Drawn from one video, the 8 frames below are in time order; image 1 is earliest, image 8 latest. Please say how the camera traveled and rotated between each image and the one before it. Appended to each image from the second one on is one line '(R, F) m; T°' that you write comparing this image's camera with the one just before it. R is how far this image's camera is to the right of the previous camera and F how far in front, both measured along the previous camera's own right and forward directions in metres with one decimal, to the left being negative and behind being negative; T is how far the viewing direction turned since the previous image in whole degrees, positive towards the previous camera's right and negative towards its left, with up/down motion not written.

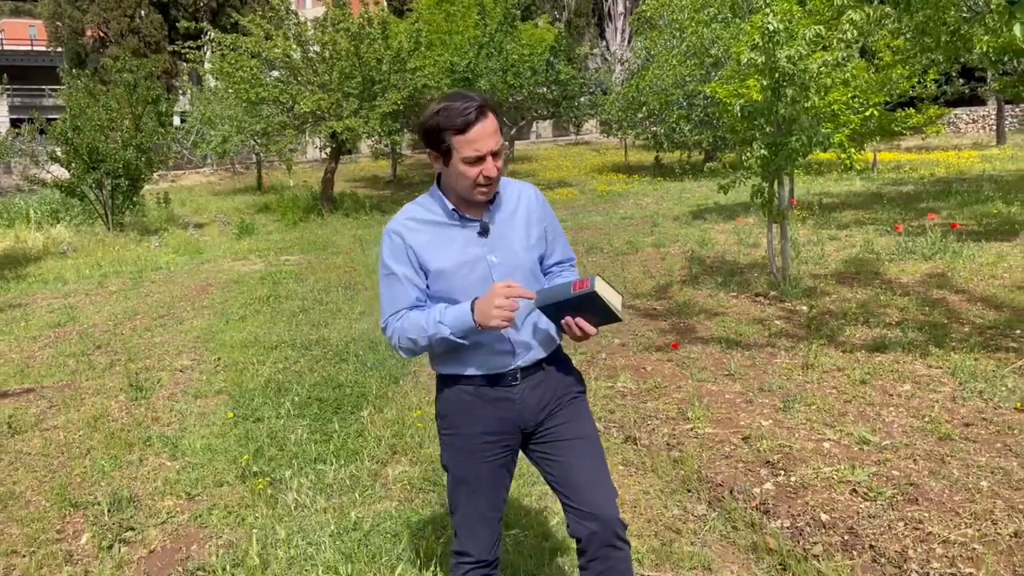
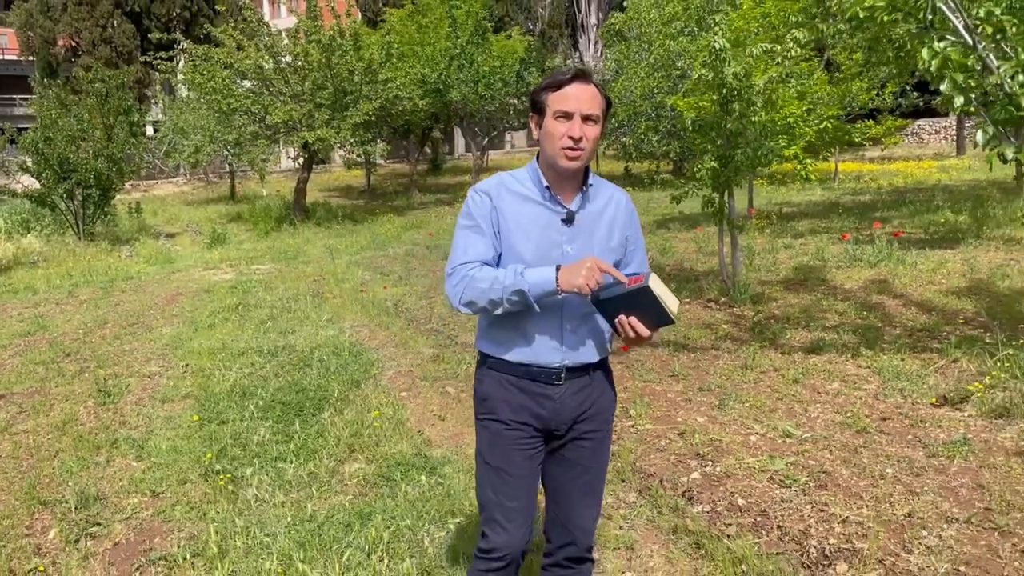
(+0.1, -0.2) m; +2°
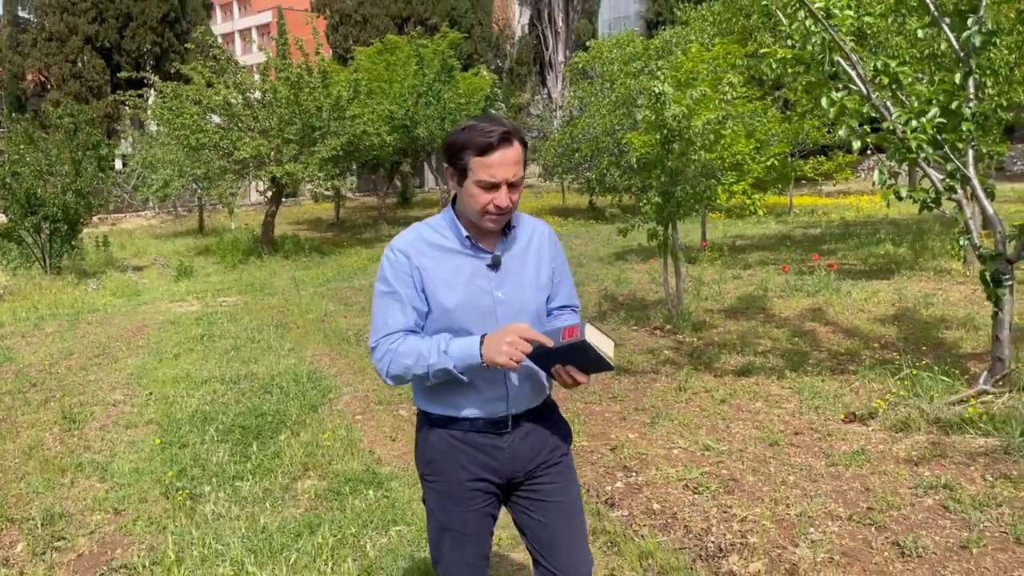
(+0.2, -0.3) m; +2°
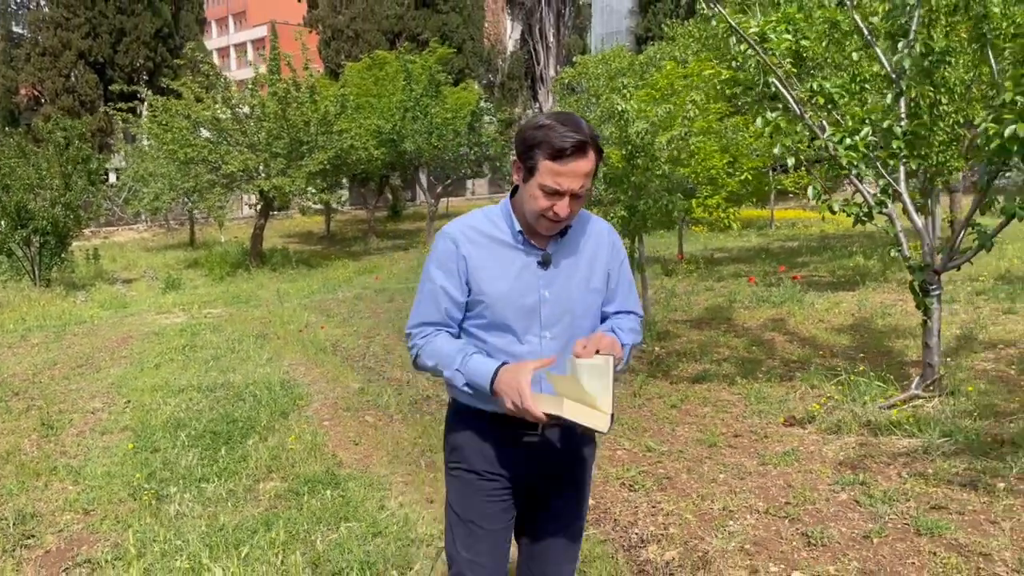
(+0.2, -0.2) m; 0°
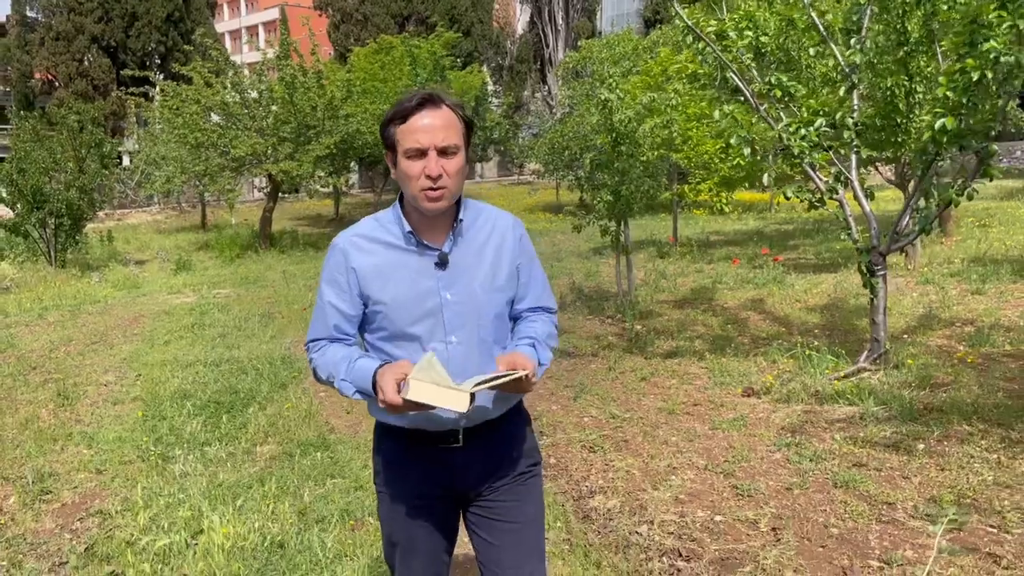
(+0.2, -0.4) m; -1°
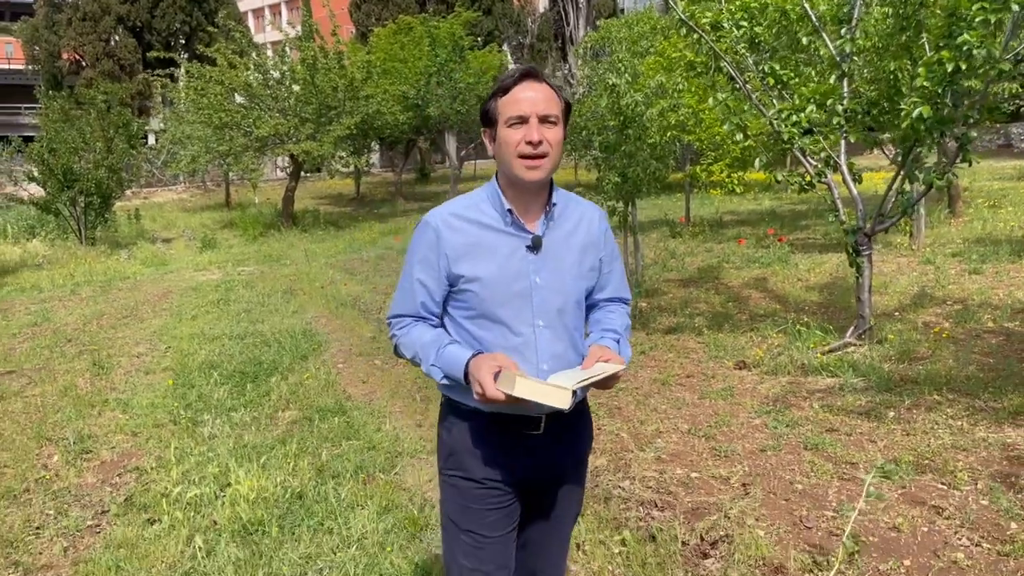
(+0.1, -0.3) m; -2°
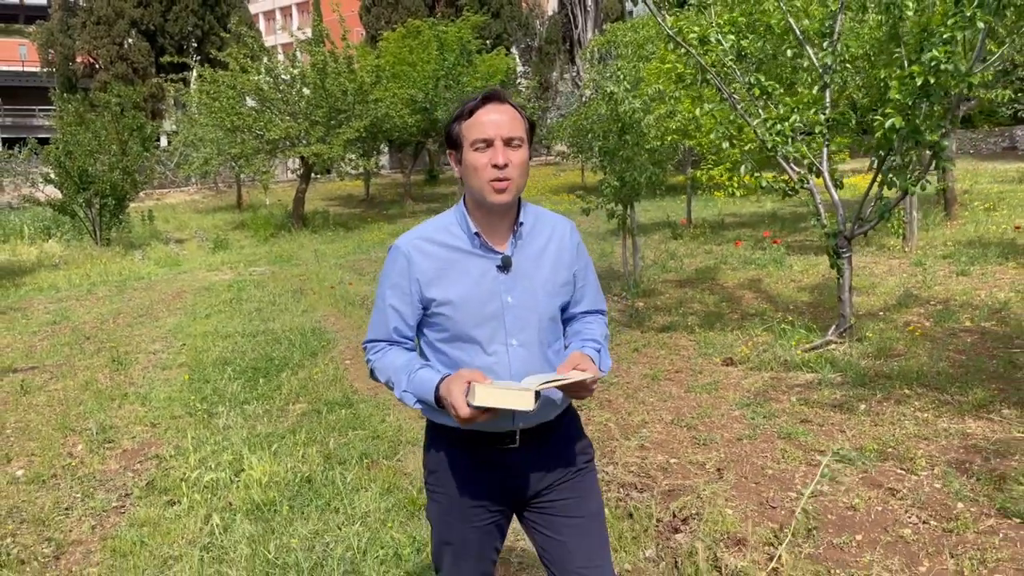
(+0.1, -0.3) m; -1°
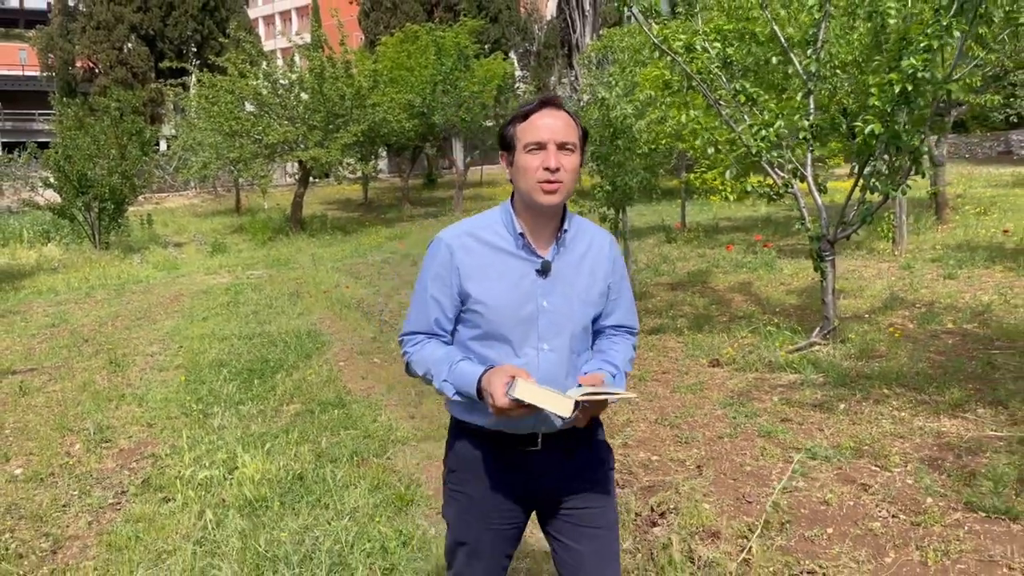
(+0.1, -0.1) m; 0°
